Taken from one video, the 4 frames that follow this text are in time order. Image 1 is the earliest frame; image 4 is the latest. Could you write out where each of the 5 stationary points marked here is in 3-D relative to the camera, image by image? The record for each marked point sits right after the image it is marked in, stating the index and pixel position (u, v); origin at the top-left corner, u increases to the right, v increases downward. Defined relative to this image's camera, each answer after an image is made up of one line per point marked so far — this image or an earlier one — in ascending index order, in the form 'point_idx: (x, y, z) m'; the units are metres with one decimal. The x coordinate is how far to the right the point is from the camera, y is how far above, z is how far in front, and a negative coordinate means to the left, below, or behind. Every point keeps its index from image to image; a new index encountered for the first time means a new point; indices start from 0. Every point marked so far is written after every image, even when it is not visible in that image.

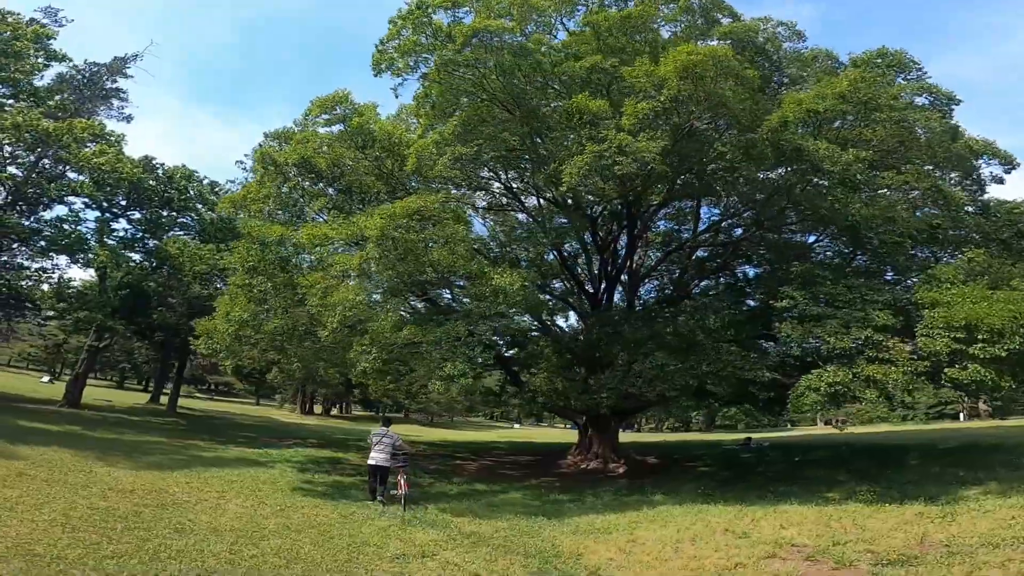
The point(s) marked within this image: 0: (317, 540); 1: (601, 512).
0: (-1.9, -2.4, +6.3) m
1: (+1.2, -3.4, +9.7) m
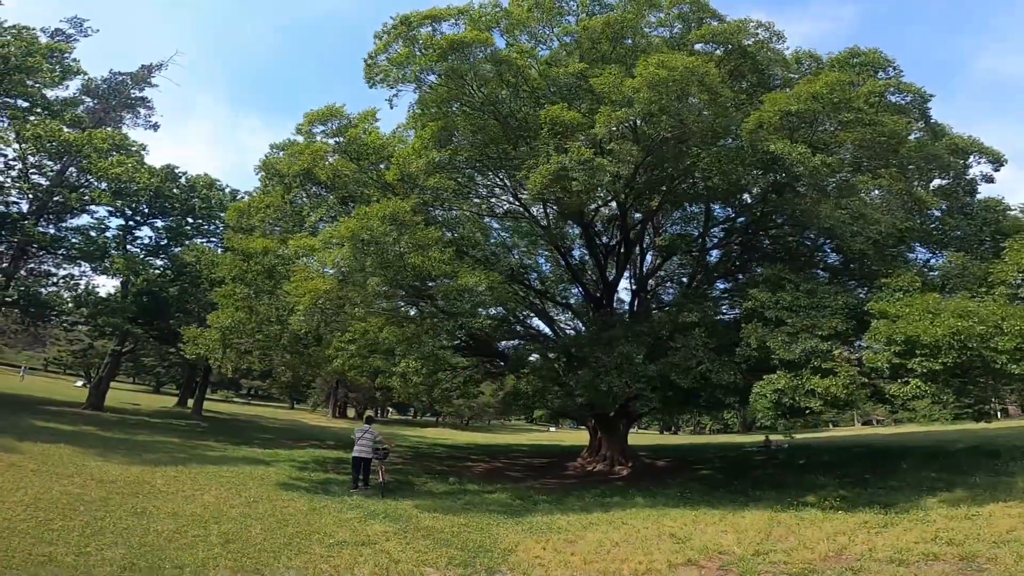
0: (-2.5, -2.4, +6.7) m
1: (+0.8, -3.5, +9.9) m
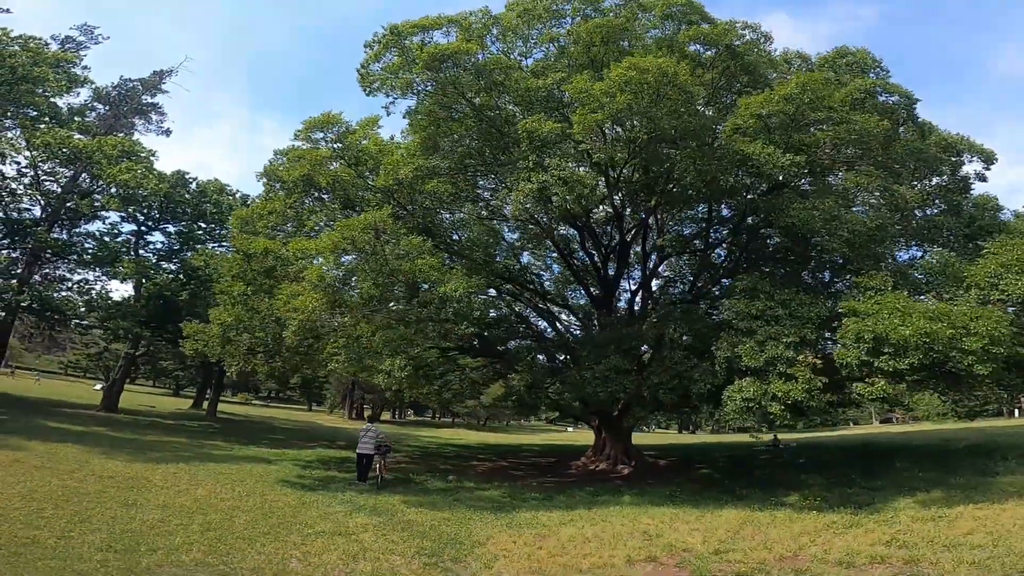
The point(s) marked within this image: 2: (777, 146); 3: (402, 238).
0: (-2.8, -2.5, +7.1) m
1: (+0.6, -3.5, +10.2) m
2: (+5.0, +2.8, +12.6) m
3: (-2.4, +1.0, +13.2) m
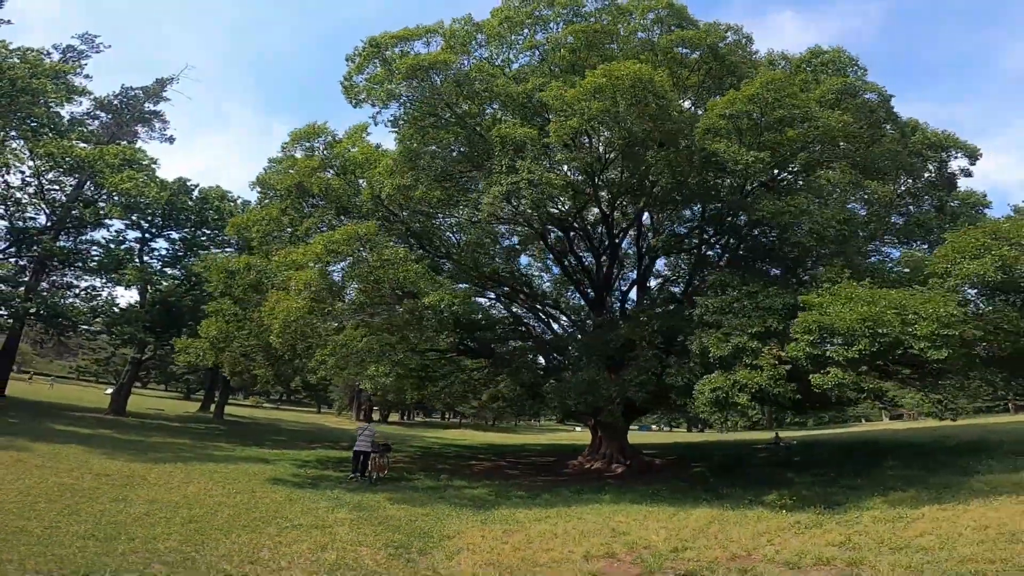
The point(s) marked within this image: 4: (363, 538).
0: (-3.2, -2.6, +7.5) m
1: (+0.2, -3.6, +10.6) m
2: (+4.7, +2.8, +12.9) m
3: (-2.7, +0.9, +13.7) m
4: (-1.5, -2.5, +6.7) m
